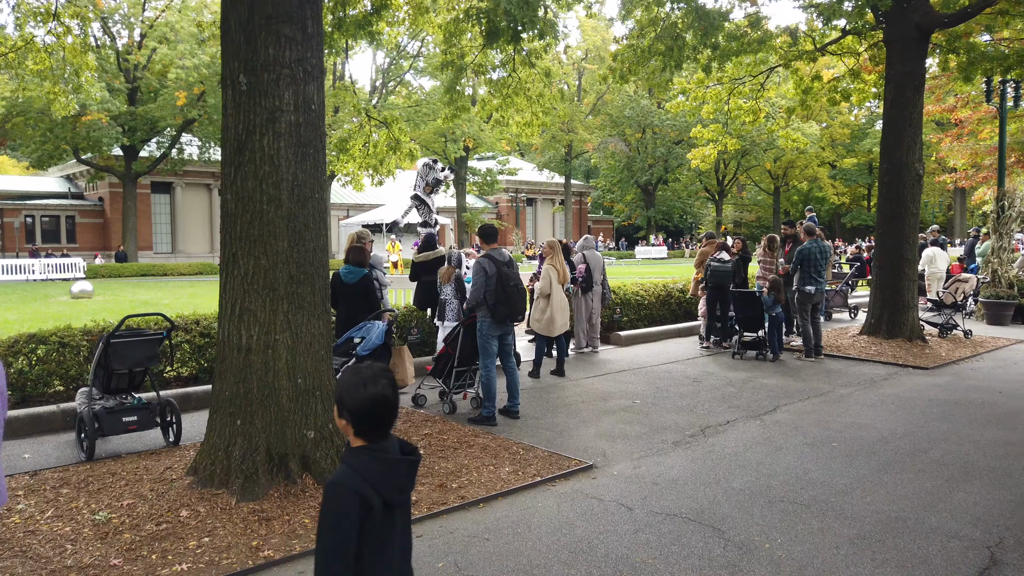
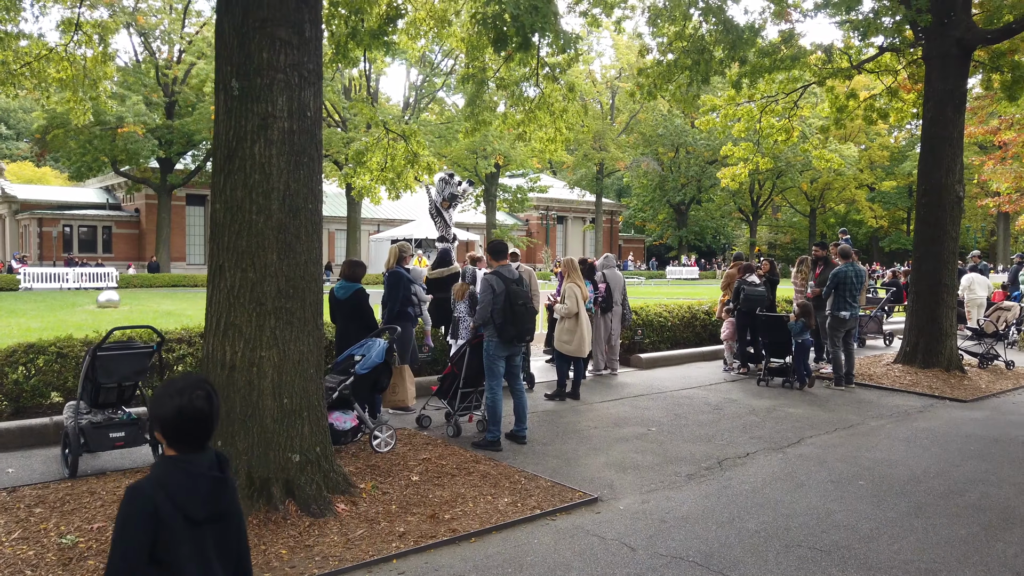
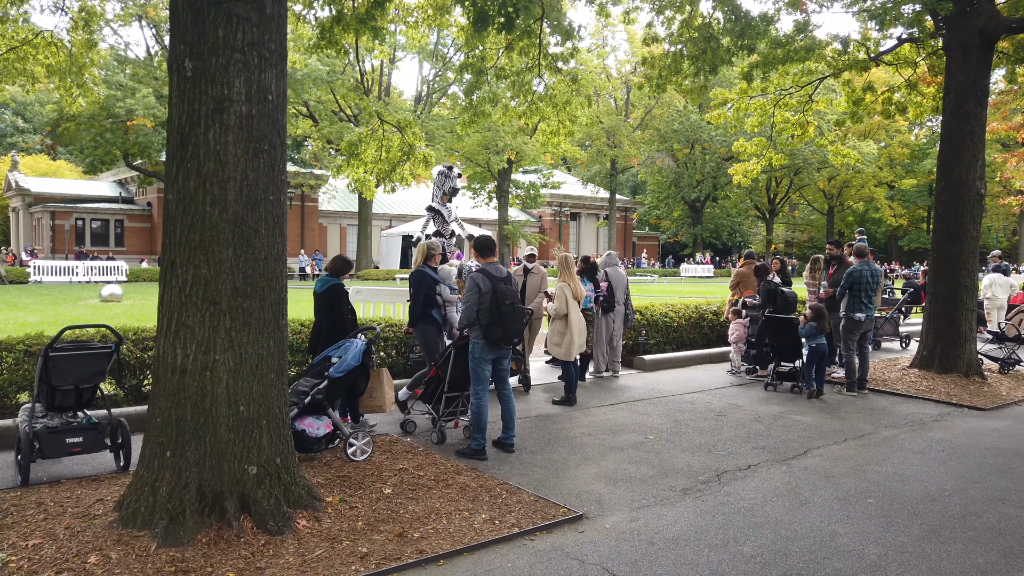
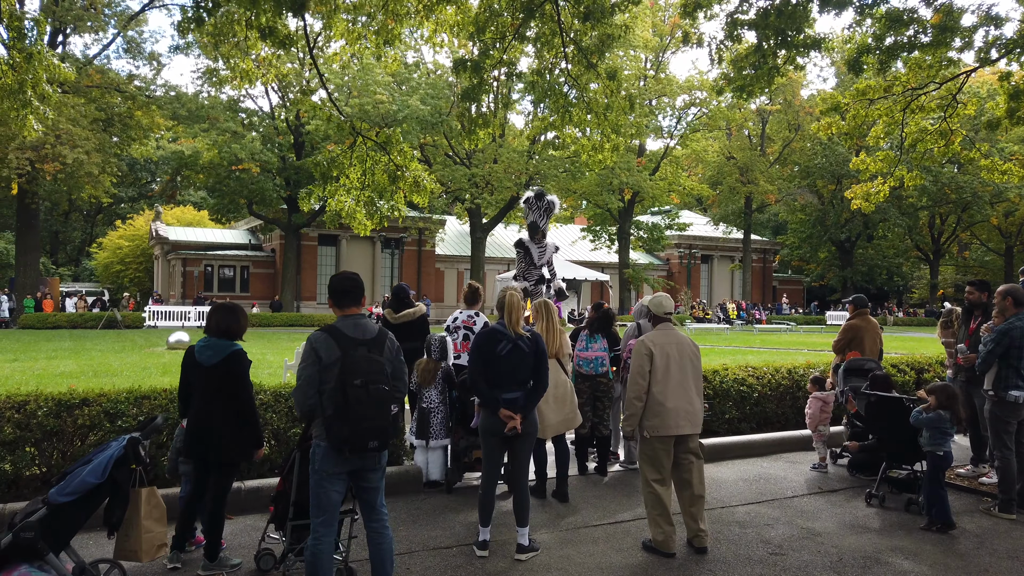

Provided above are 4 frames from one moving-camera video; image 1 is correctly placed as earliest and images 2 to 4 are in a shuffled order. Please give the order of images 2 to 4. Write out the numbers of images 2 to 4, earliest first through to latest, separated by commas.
2, 3, 4
